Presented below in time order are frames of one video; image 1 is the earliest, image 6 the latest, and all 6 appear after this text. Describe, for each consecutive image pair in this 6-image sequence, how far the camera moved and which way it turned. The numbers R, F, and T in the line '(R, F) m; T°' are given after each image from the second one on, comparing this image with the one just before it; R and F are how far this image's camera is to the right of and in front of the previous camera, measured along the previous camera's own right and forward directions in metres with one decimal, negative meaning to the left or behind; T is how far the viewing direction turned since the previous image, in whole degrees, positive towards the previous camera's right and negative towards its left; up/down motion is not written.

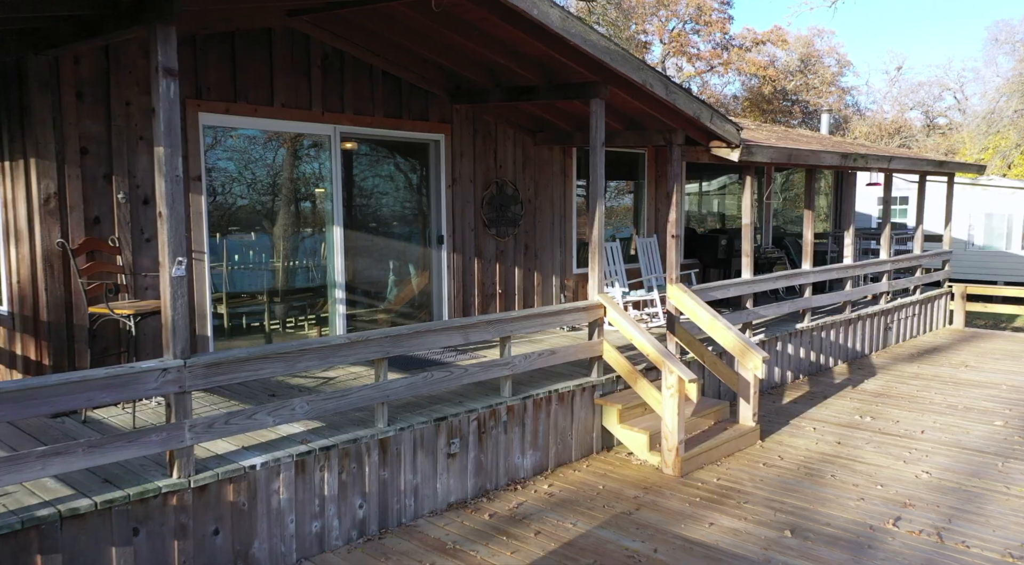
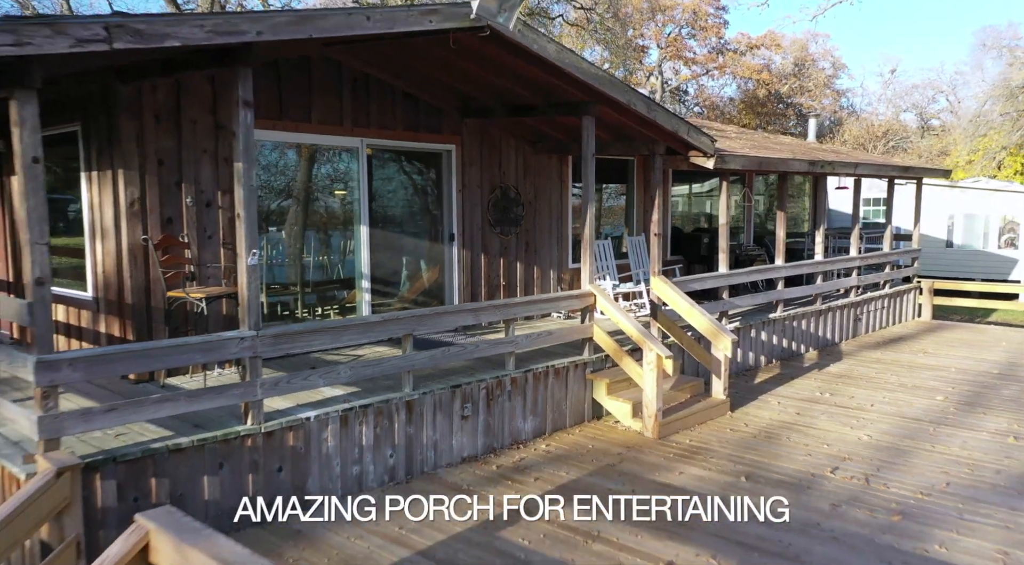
(0.0, -0.9) m; 0°
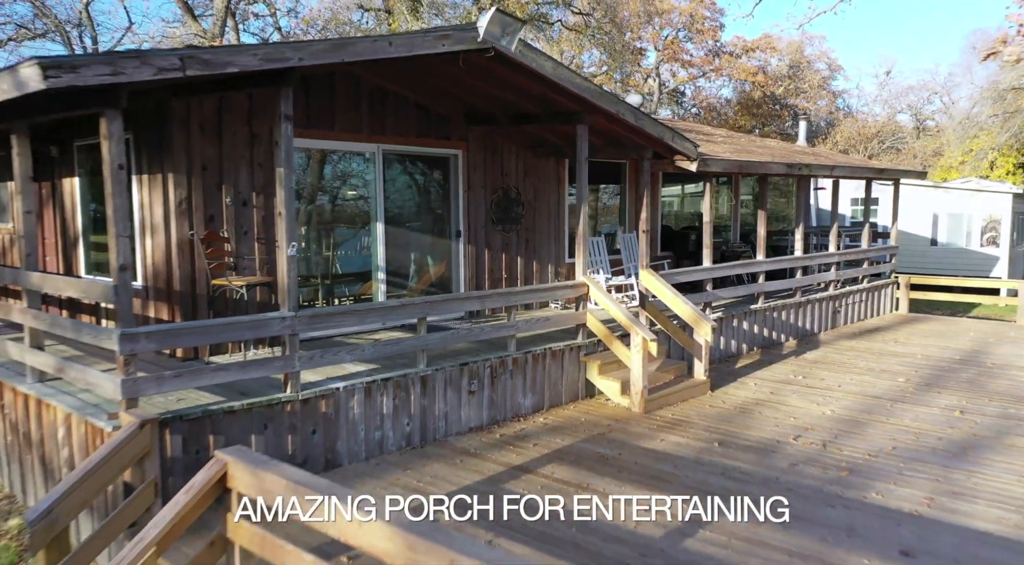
(0.0, -0.7) m; 0°
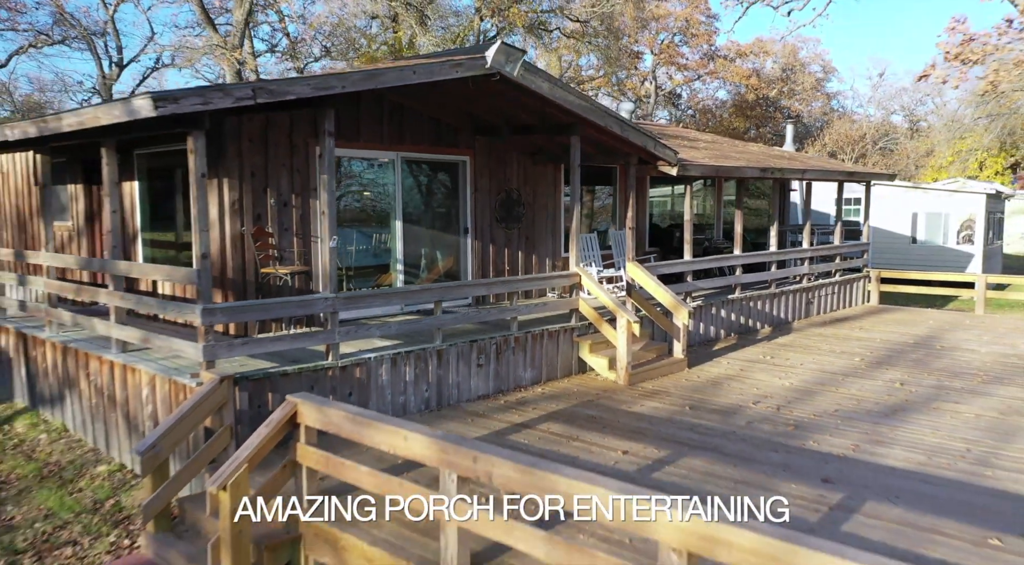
(0.0, -1.0) m; 0°
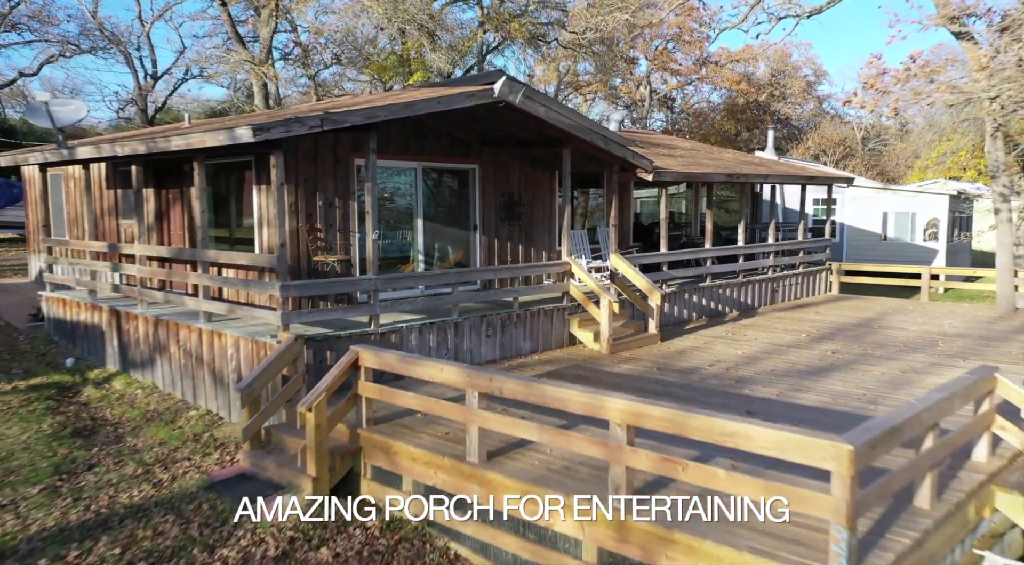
(0.0, -1.6) m; 0°
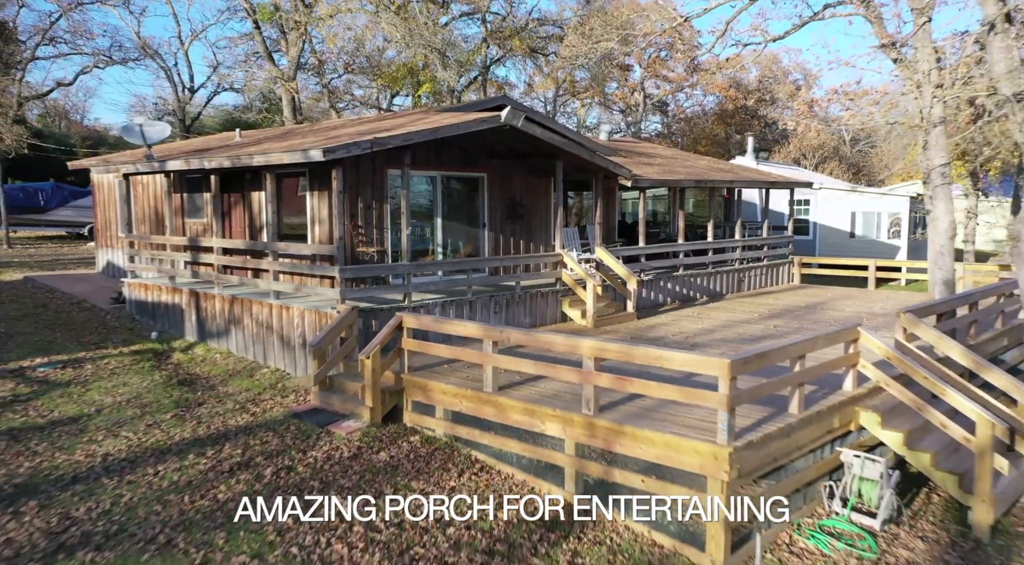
(0.0, -2.1) m; 0°
